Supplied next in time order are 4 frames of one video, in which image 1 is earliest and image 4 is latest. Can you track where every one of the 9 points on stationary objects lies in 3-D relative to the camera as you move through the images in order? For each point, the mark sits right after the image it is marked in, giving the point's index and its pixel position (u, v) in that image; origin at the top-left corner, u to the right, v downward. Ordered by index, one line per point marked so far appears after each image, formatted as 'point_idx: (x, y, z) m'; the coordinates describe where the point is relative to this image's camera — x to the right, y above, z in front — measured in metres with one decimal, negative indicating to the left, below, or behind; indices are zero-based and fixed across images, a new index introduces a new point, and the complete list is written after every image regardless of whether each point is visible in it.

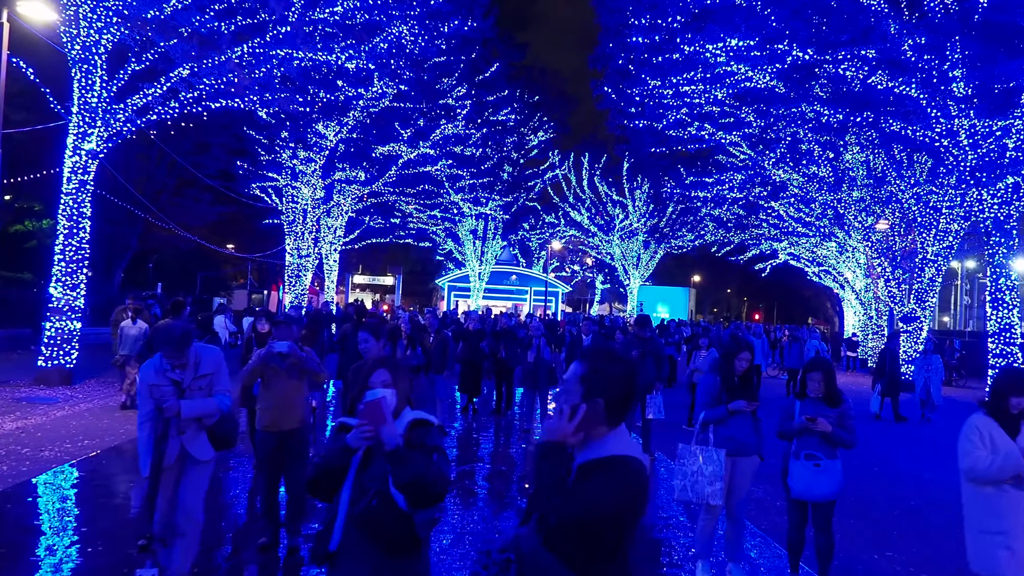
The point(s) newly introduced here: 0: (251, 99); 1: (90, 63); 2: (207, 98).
0: (-3.1, +2.2, +16.4) m
1: (-4.3, +2.3, +14.2) m
2: (-3.5, +2.2, +15.9) m
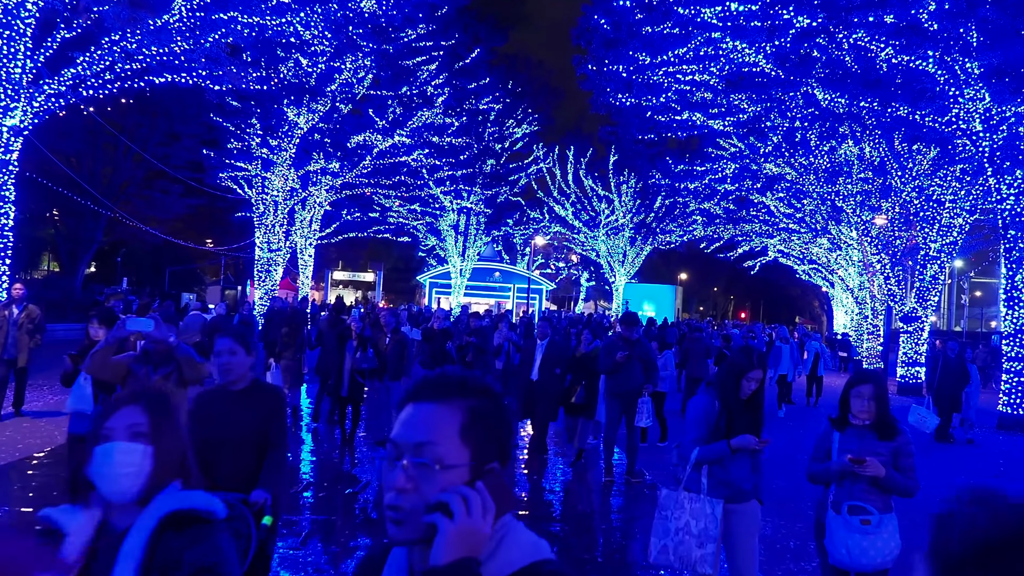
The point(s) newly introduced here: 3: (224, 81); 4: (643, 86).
0: (-3.4, +2.3, +14.9) m
1: (-4.6, +2.4, +12.7) m
2: (-3.7, +2.2, +14.4) m
3: (-3.3, +2.3, +15.8) m
4: (+1.9, +2.9, +19.7) m
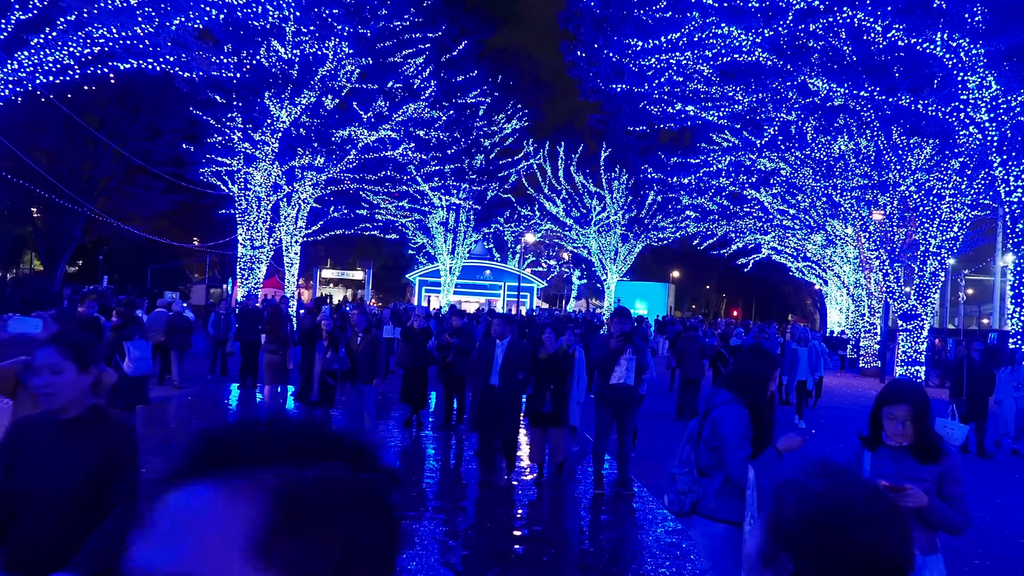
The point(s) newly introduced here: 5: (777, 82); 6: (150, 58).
0: (-3.5, +2.3, +14.2) m
1: (-4.7, +2.4, +12.0) m
2: (-3.9, +2.3, +13.6) m
3: (-3.4, +2.4, +15.0) m
4: (+1.7, +2.9, +18.9) m
5: (+3.8, +2.9, +19.6) m
6: (-3.6, +2.3, +13.7) m
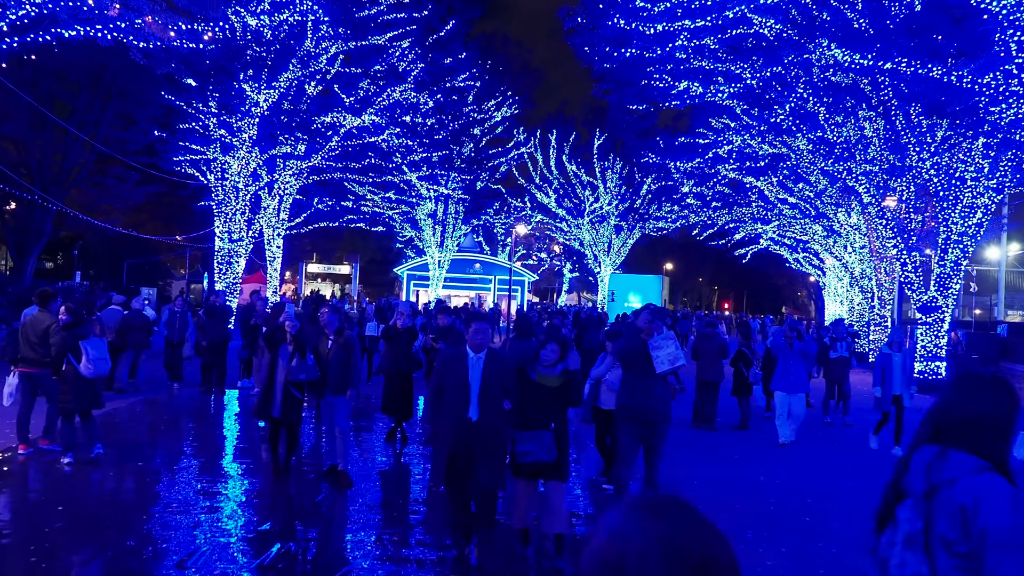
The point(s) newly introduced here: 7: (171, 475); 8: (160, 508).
0: (-3.6, +2.4, +12.6) m
1: (-4.8, +2.4, +10.4) m
2: (-3.9, +2.3, +12.1) m
3: (-3.5, +2.4, +13.5) m
4: (+1.6, +3.0, +17.4) m
5: (+3.7, +3.0, +18.1) m
6: (-3.6, +2.3, +12.2) m
7: (-2.2, -1.2, +8.8) m
8: (-1.9, -1.2, +7.4) m
